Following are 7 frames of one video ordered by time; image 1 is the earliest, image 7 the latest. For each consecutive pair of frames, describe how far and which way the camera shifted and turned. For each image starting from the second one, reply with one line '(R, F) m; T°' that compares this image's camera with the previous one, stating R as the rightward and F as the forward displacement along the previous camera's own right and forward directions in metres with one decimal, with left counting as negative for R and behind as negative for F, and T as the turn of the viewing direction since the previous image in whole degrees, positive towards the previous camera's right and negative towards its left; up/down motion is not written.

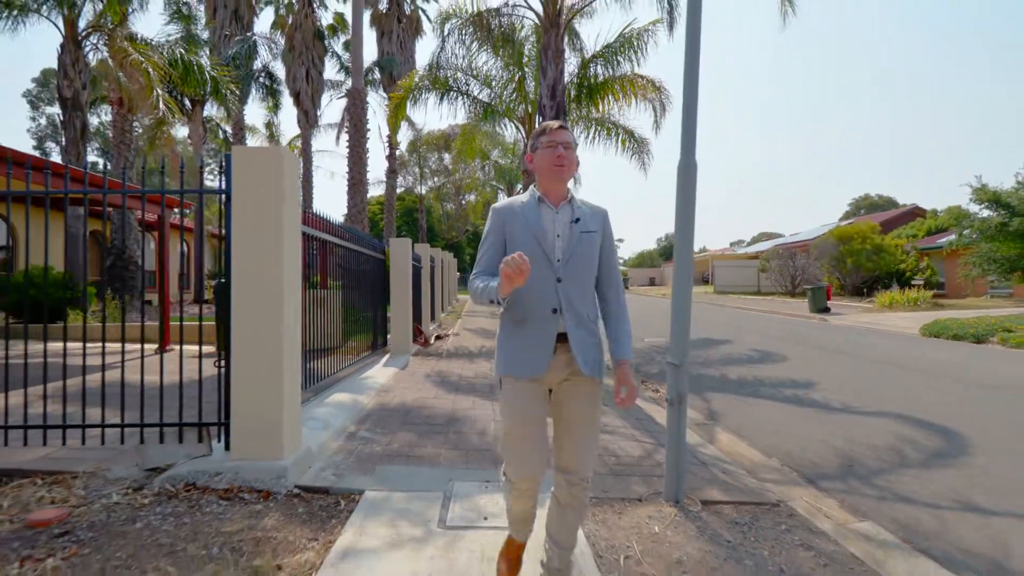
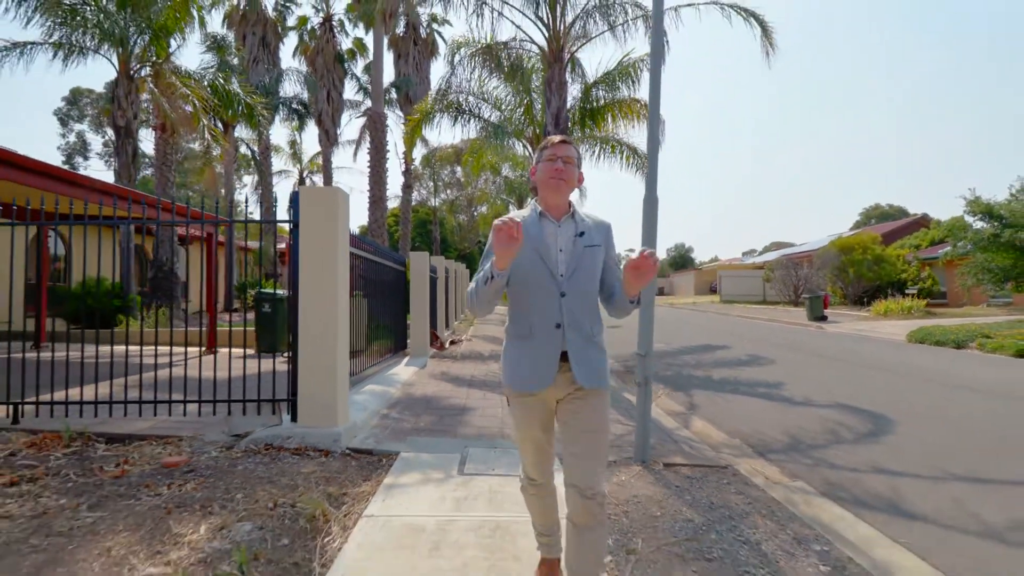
(+0.1, -1.1) m; -1°
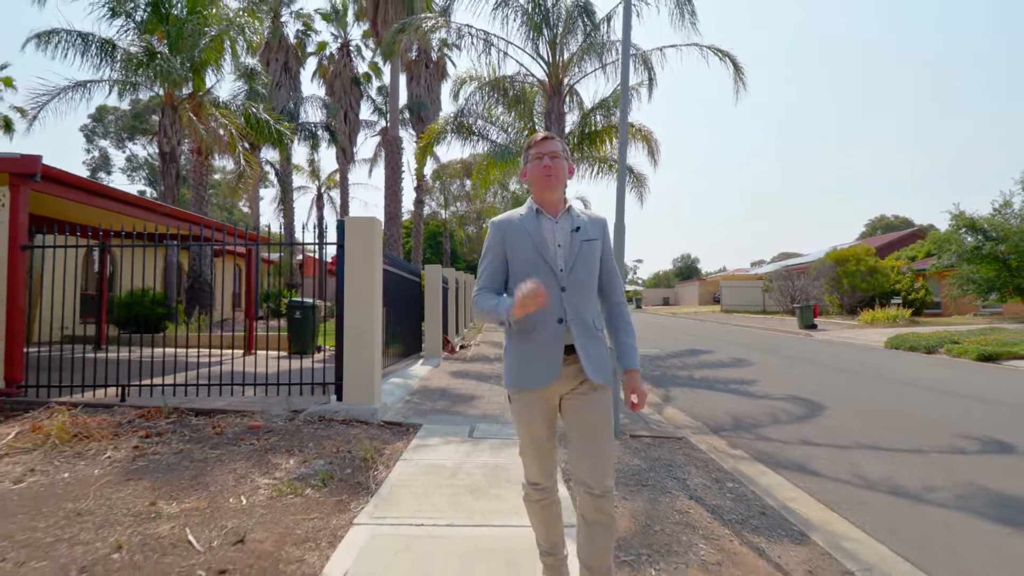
(+0.1, -1.3) m; -1°
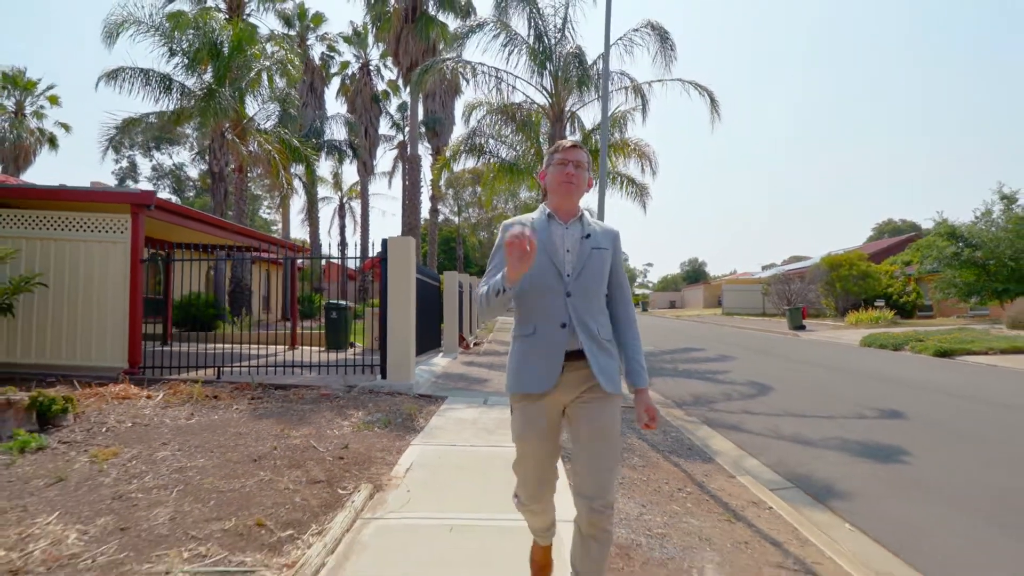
(+0.1, -1.8) m; -1°
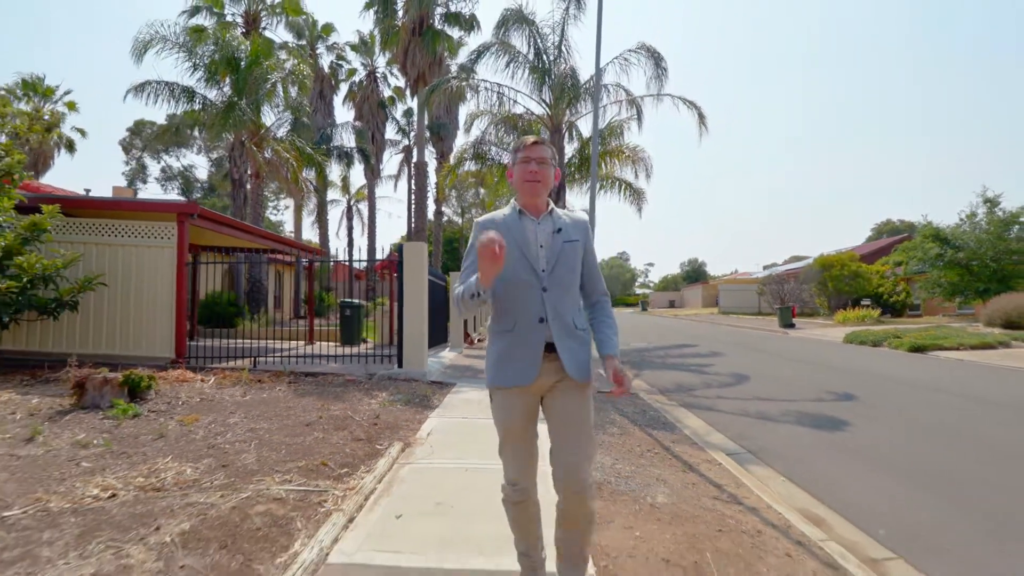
(0.0, -1.1) m; 0°
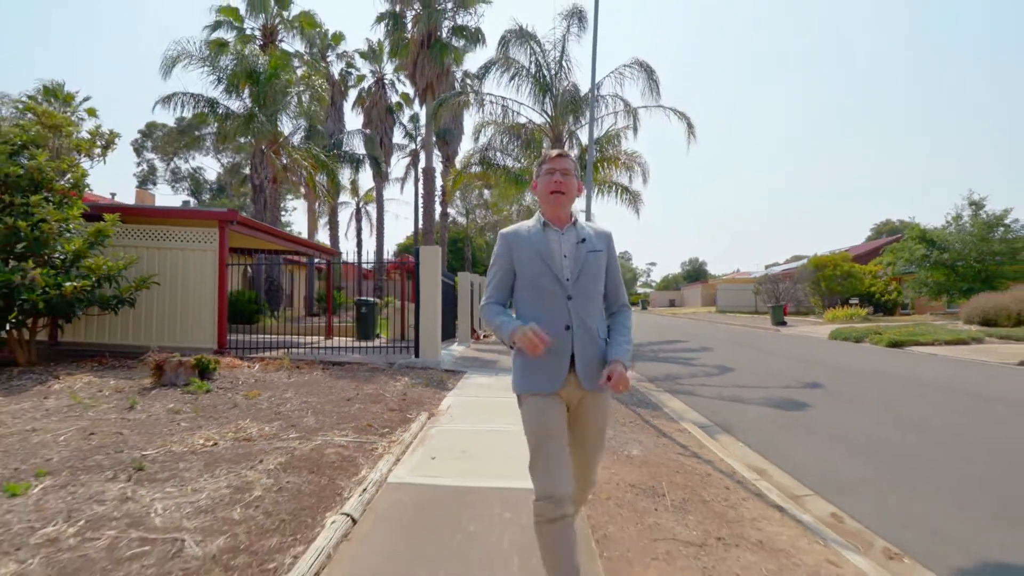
(0.0, -1.2) m; 0°
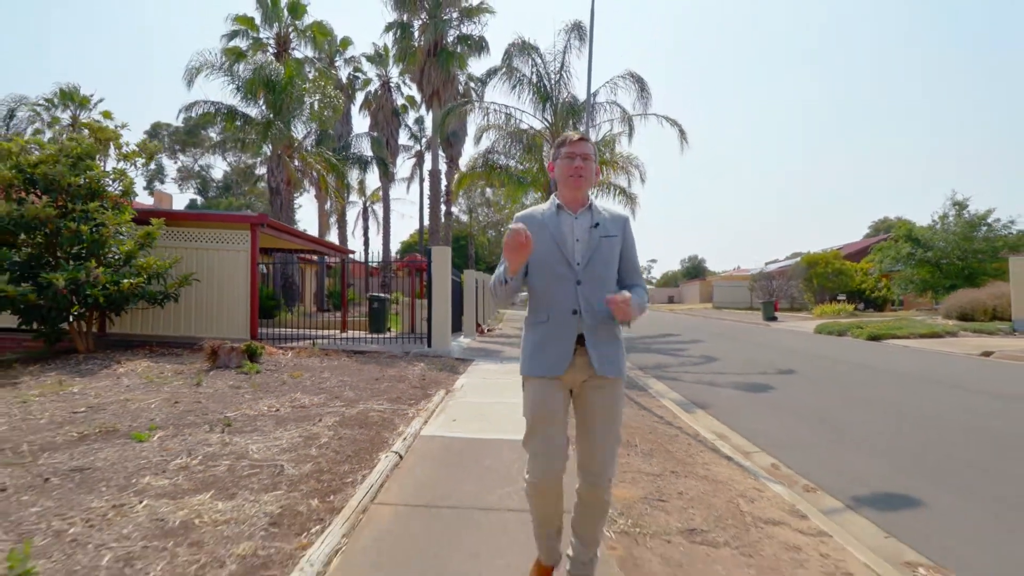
(0.0, -1.2) m; 0°
